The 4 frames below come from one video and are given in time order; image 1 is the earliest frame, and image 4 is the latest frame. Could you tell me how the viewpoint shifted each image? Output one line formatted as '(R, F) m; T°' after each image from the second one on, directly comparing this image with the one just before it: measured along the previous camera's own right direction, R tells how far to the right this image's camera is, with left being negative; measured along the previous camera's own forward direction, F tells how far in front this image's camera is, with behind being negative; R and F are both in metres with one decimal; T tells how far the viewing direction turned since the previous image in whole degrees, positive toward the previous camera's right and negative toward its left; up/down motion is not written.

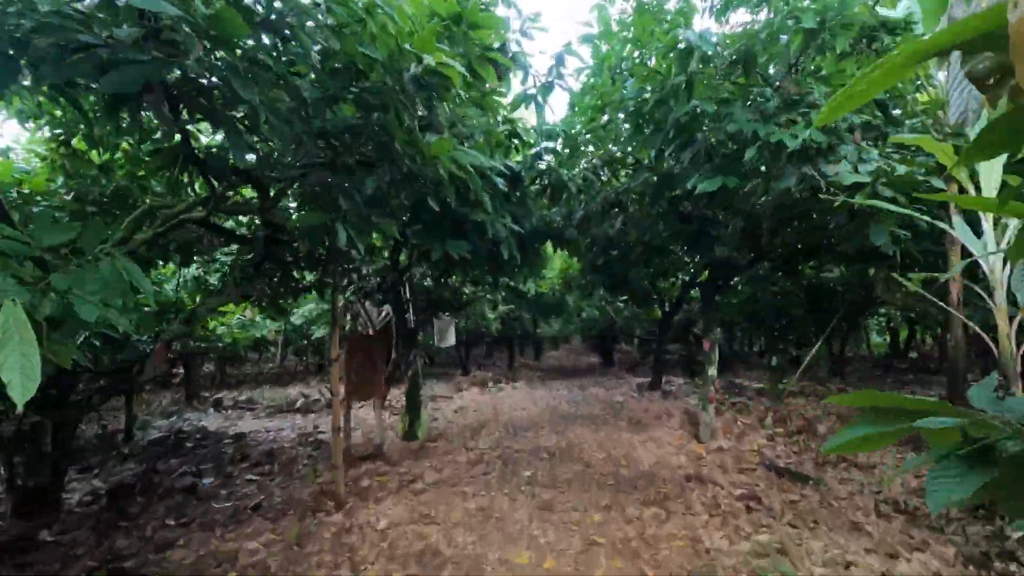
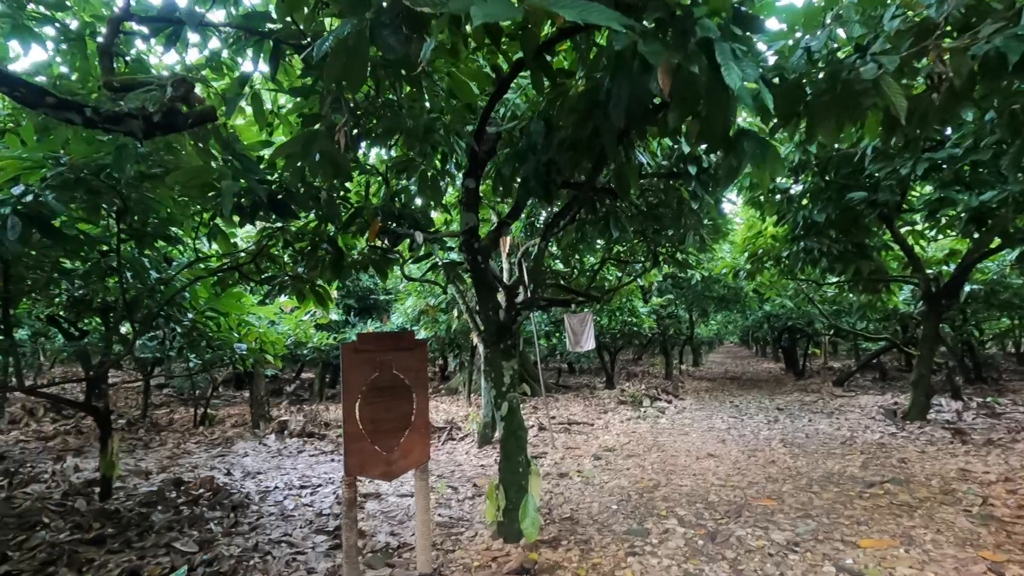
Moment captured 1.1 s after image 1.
(-0.3, +2.9) m; -14°
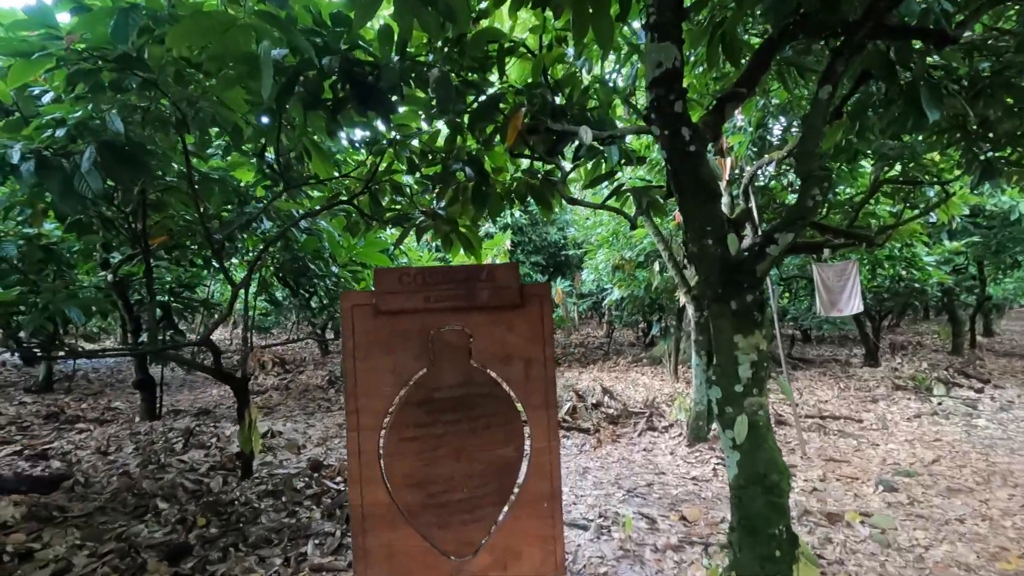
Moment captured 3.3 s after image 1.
(-0.1, +1.4) m; -21°
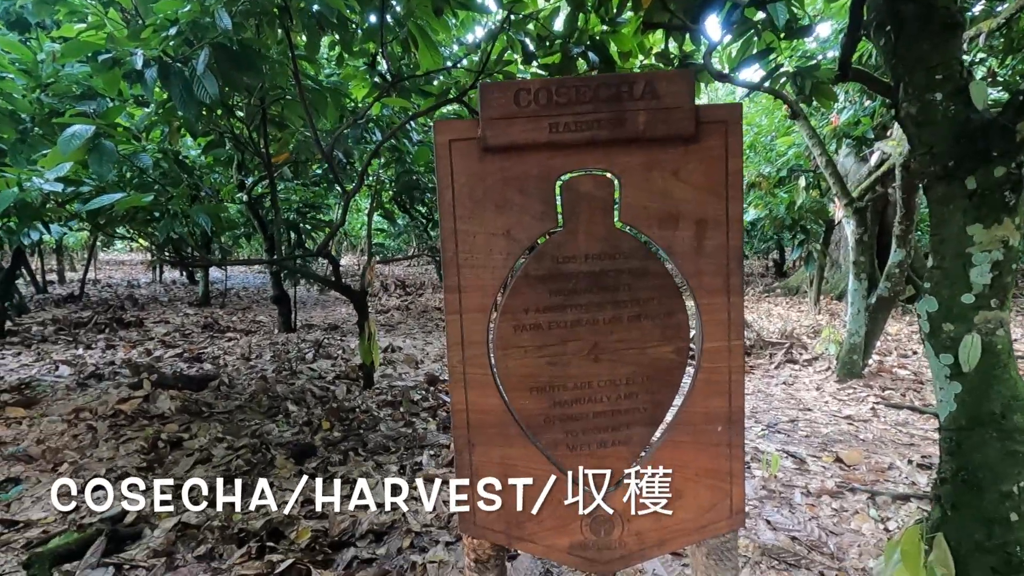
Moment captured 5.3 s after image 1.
(-0.1, +0.3) m; -12°
